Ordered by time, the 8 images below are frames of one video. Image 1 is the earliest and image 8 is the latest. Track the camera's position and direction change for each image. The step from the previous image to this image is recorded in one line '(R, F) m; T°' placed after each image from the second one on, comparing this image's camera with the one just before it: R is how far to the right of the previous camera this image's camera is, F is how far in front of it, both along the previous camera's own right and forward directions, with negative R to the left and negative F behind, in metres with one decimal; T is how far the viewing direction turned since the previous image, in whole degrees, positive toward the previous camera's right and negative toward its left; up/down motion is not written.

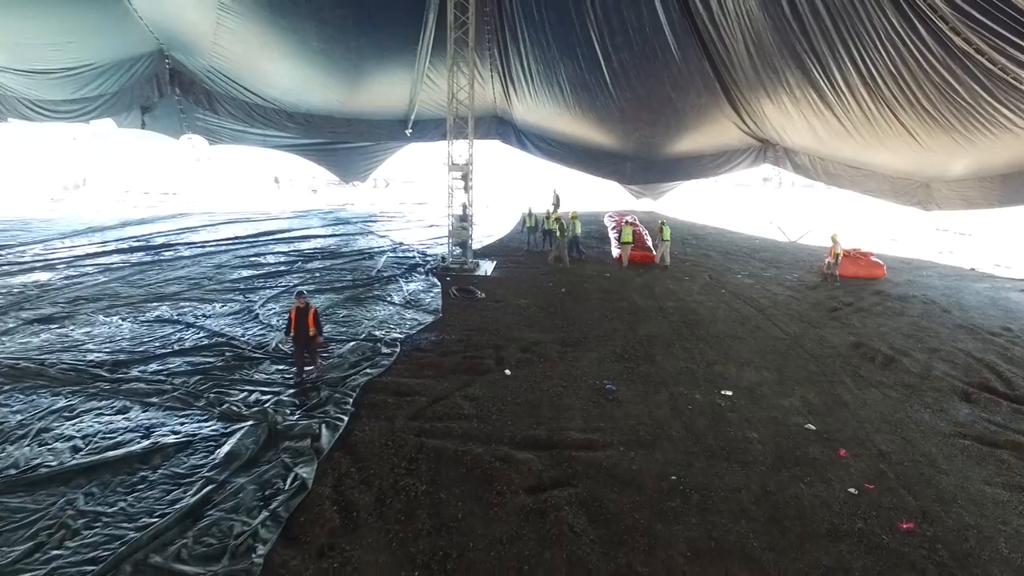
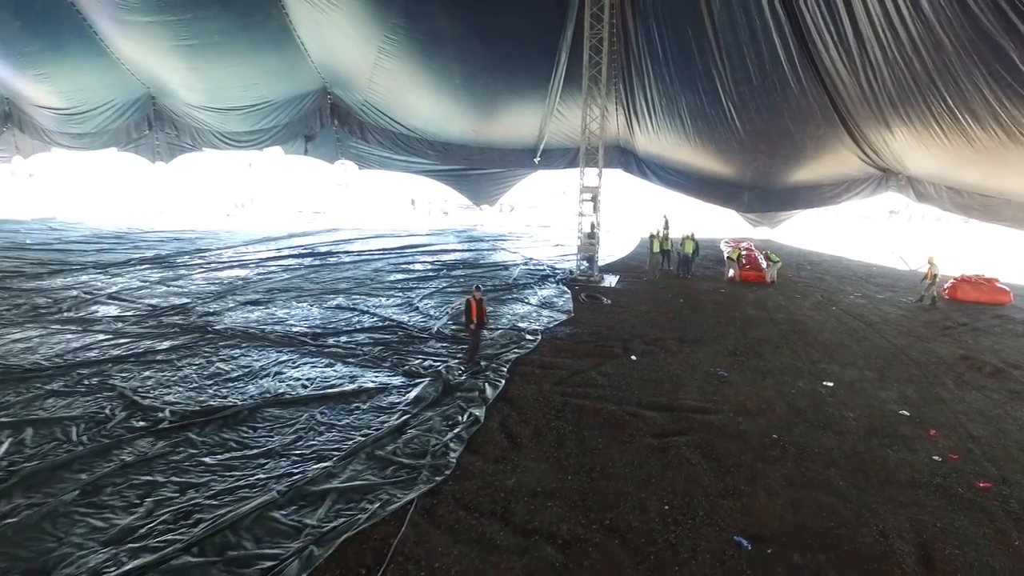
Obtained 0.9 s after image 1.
(-0.1, -0.9) m; -9°
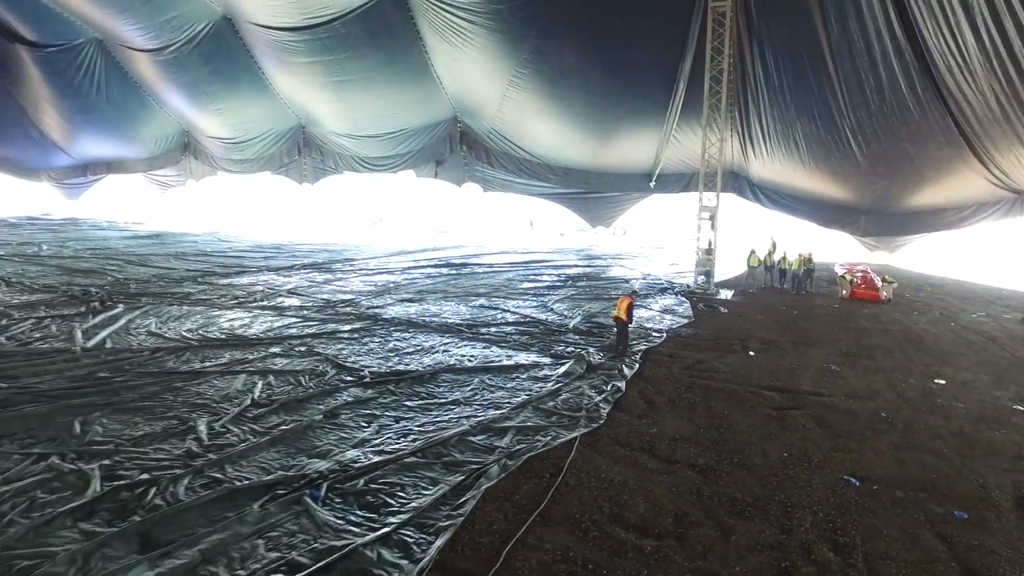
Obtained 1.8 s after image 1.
(-0.2, -0.8) m; -8°
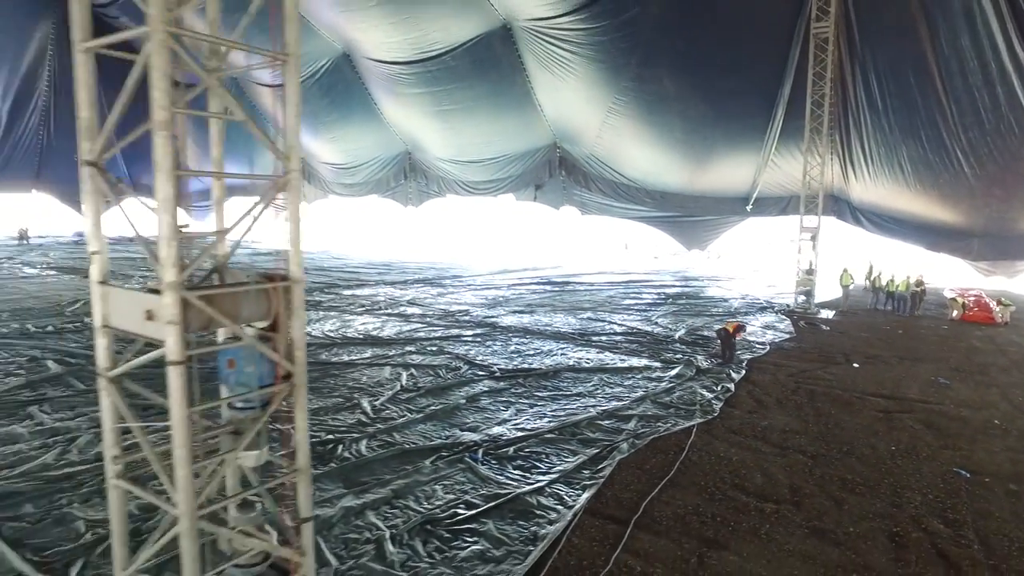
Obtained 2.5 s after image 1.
(-0.2, -0.5) m; -7°
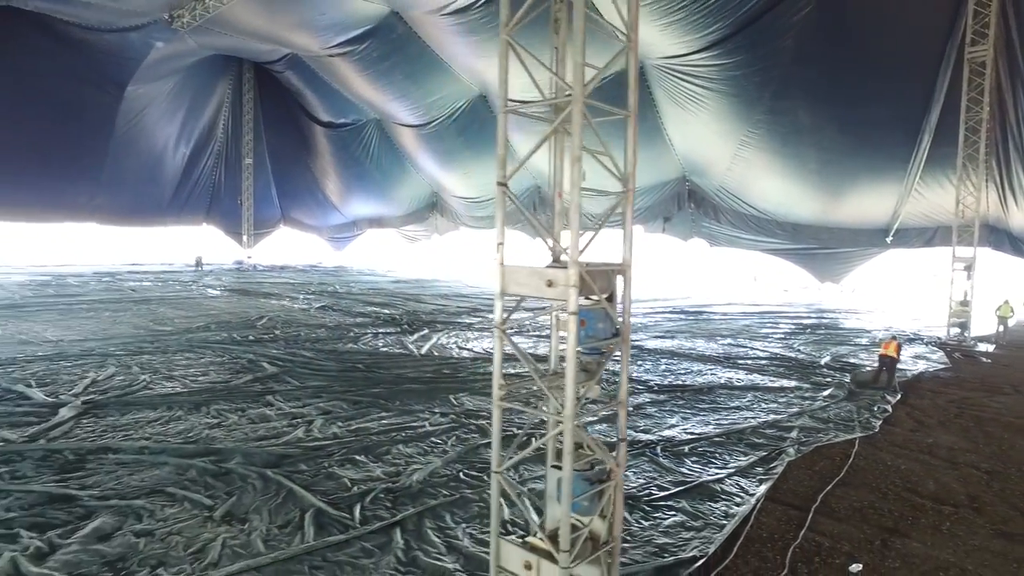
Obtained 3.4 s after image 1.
(-0.4, -0.5) m; -9°
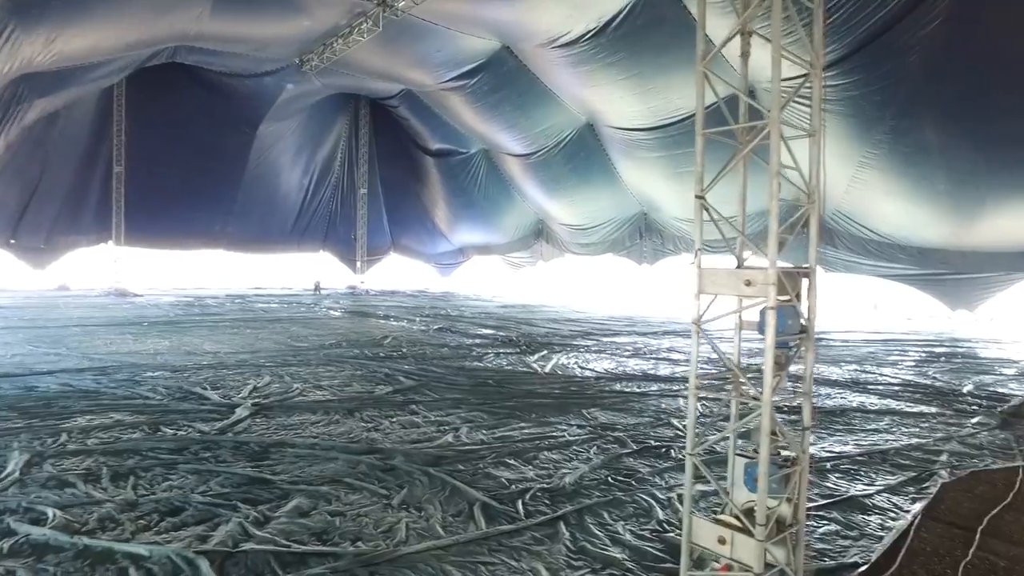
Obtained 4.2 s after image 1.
(-0.3, -0.3) m; -8°
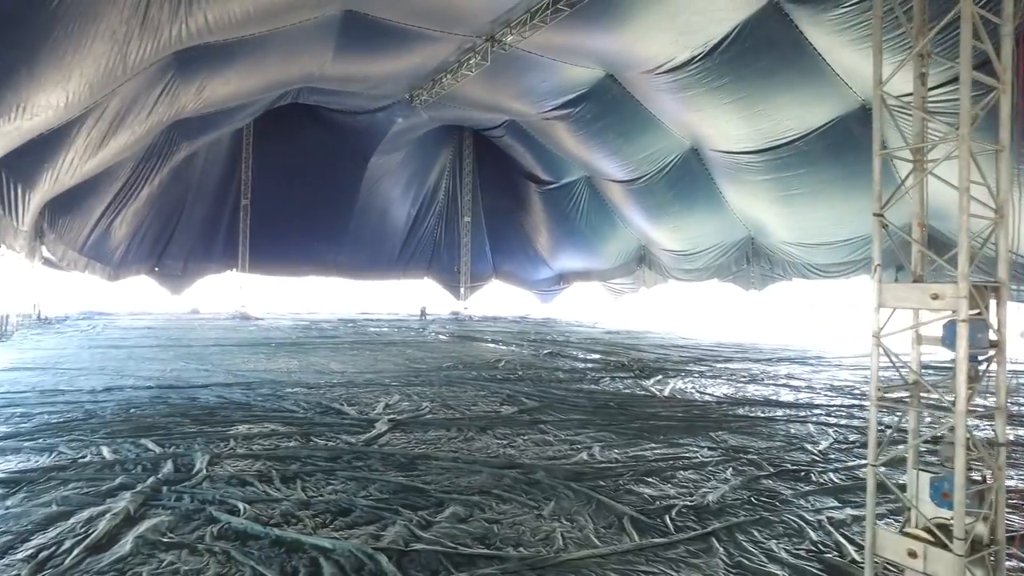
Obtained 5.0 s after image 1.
(-0.3, -0.2) m; -8°
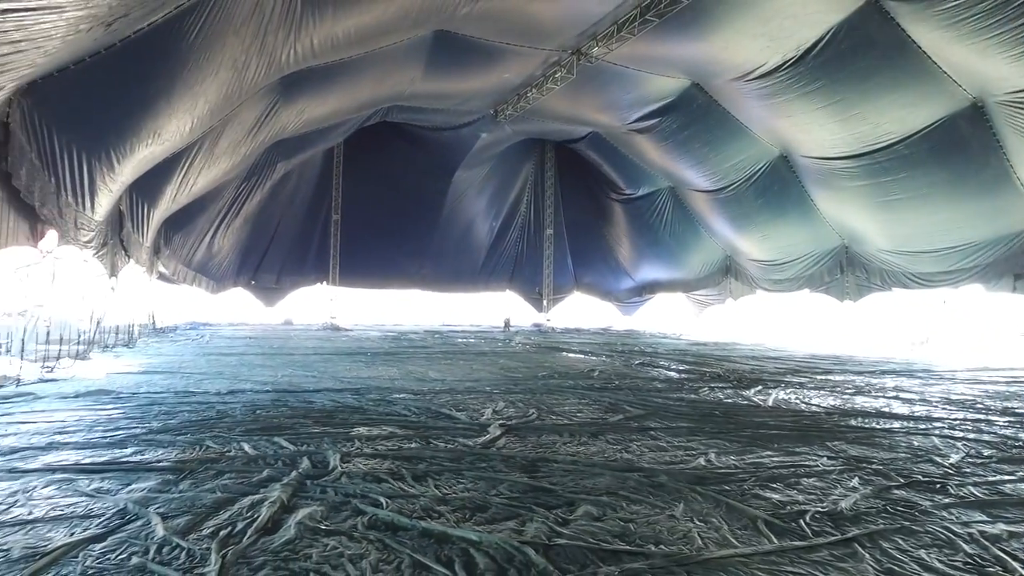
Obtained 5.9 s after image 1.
(-0.3, -0.1) m; -6°
